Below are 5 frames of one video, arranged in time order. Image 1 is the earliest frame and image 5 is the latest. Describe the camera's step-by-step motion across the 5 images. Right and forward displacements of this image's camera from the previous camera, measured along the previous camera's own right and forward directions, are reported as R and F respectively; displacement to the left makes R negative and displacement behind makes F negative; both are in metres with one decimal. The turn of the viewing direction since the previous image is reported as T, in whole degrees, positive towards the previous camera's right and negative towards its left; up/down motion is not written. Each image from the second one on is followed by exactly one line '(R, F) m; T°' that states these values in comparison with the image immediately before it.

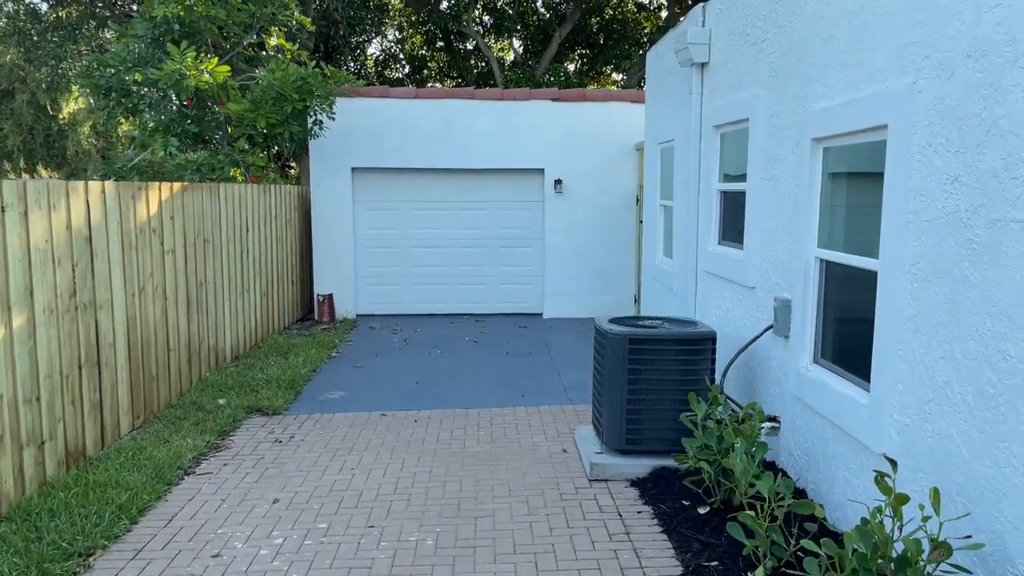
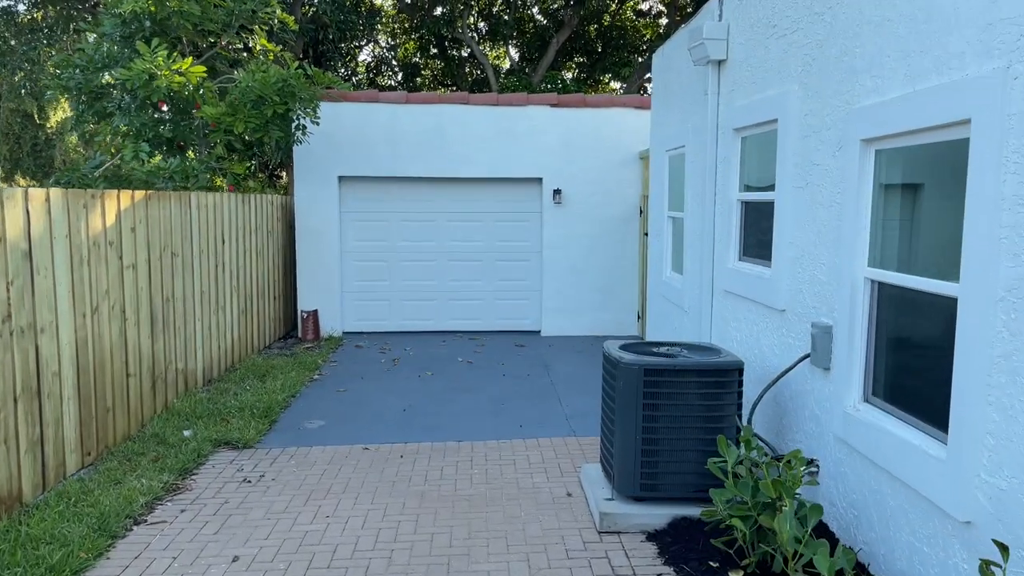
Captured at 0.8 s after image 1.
(0.0, +0.7) m; 0°
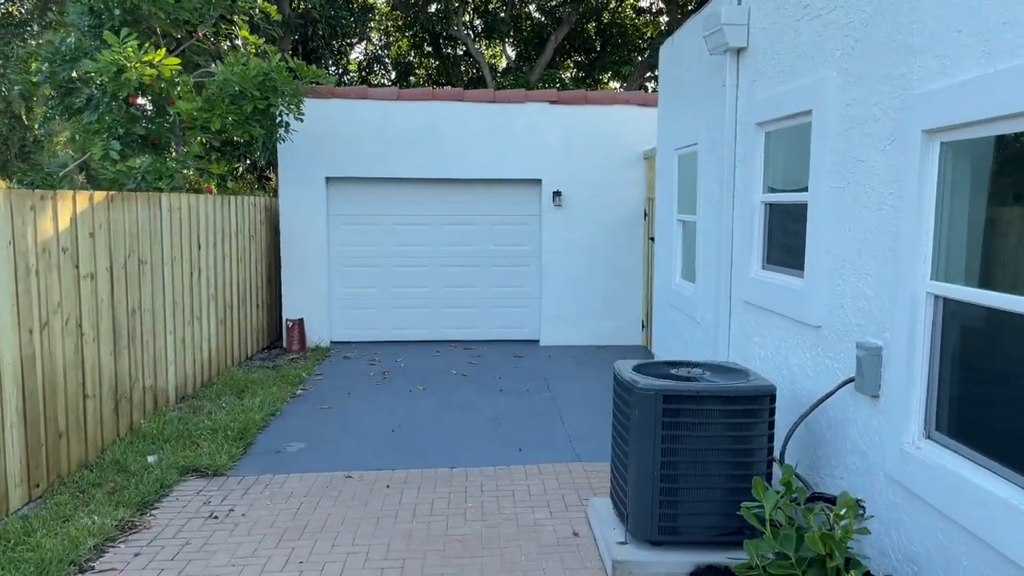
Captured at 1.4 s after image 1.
(0.0, +0.6) m; 0°
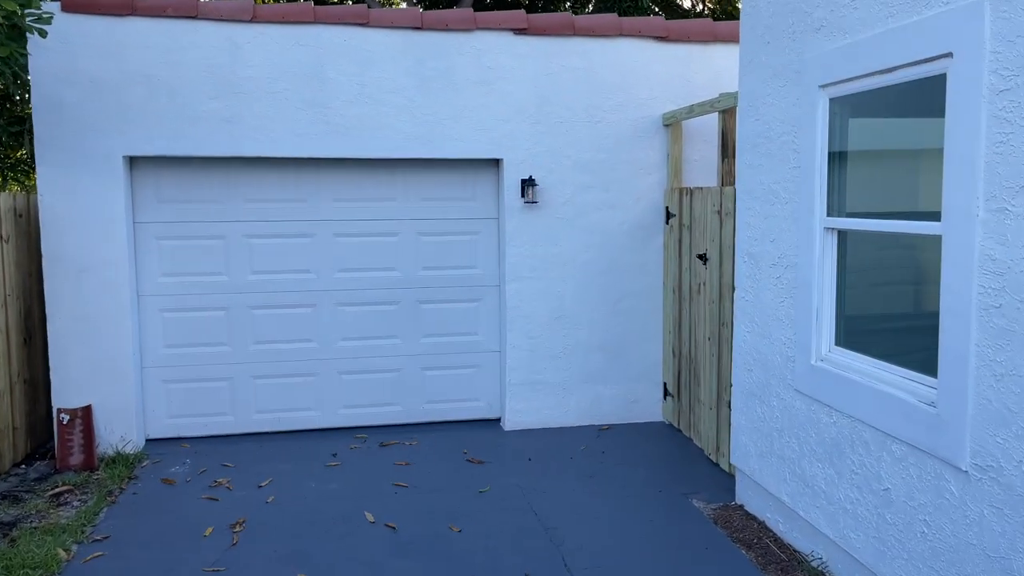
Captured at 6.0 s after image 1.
(-0.4, +4.1) m; +8°
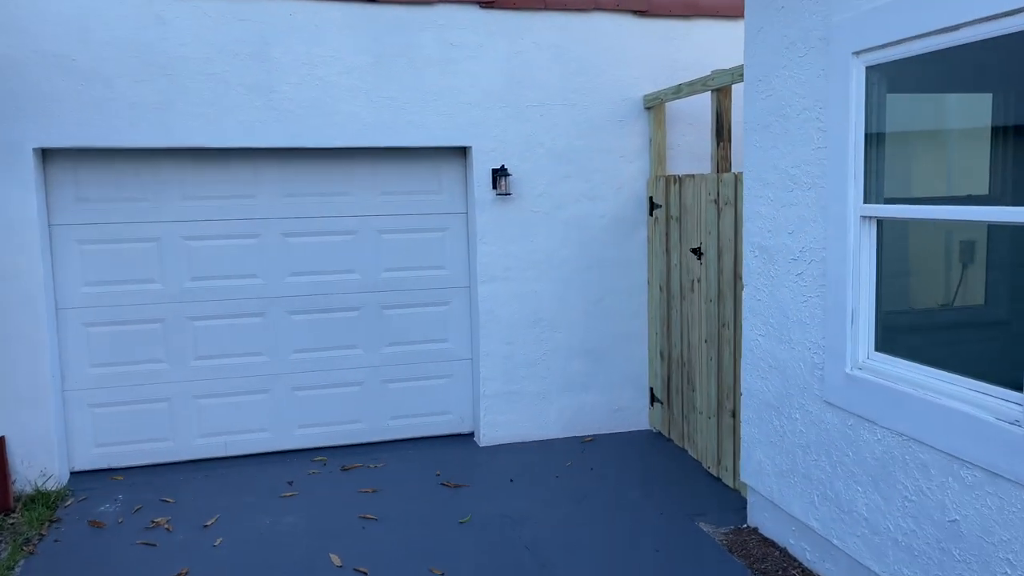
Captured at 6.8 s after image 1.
(-0.2, +0.6) m; +4°
